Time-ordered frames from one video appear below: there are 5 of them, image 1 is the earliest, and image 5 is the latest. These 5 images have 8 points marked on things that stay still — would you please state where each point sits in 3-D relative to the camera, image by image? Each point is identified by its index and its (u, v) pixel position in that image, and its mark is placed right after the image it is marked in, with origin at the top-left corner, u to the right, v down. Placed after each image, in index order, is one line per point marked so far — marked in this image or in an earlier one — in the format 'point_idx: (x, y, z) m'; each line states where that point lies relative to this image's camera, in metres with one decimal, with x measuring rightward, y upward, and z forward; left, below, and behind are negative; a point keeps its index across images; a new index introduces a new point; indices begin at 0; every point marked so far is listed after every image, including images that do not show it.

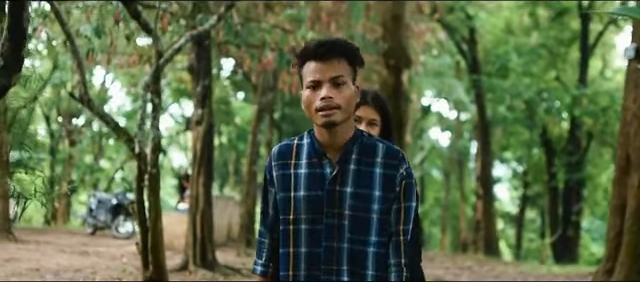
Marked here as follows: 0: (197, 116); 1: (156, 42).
0: (-1.6, +0.3, +14.4) m
1: (-1.7, +1.0, +11.3) m
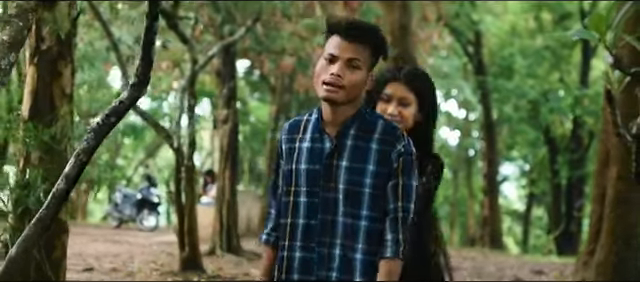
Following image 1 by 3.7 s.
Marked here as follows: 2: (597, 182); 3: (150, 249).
0: (-1.4, +0.4, +15.8) m
1: (-1.5, +1.0, +12.8) m
2: (+3.2, -0.5, +12.9) m
3: (-2.6, -1.6, +16.9) m
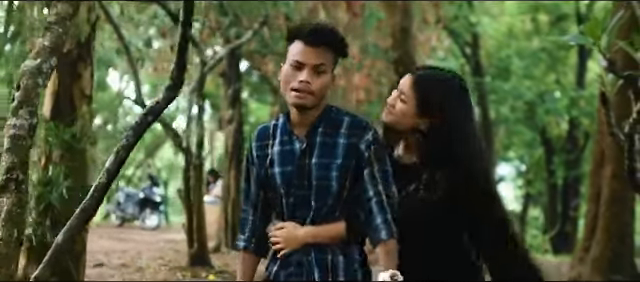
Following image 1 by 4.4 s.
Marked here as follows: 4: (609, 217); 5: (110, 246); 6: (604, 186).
0: (-1.3, +0.4, +16.2) m
1: (-1.4, +1.0, +13.2) m
2: (+3.2, -0.5, +13.3) m
3: (-2.5, -1.6, +17.3) m
4: (+3.3, -0.9, +12.8) m
5: (-3.1, -1.5, +16.6) m
6: (+3.2, -0.5, +12.7) m
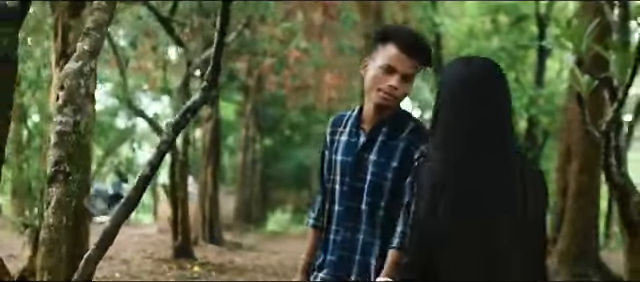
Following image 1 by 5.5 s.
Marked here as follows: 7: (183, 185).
0: (-1.7, +0.4, +16.7) m
1: (-1.7, +1.1, +13.6) m
2: (+3.0, -0.4, +14.0) m
3: (-2.9, -1.6, +17.8) m
4: (+3.0, -0.8, +13.5) m
5: (-3.5, -1.5, +17.0) m
6: (+3.0, -0.5, +13.4) m
7: (-1.7, -0.5, +13.7) m
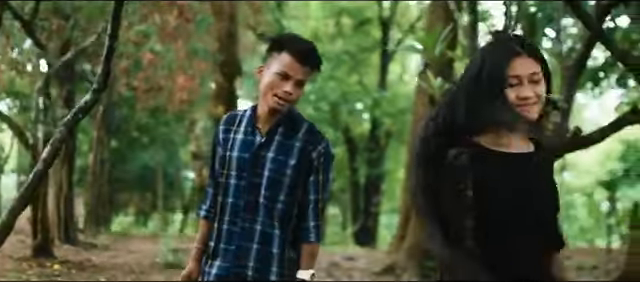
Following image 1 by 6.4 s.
0: (-3.9, +0.4, +16.8) m
1: (-3.4, +1.1, +13.7) m
2: (+1.1, -0.5, +14.7) m
3: (-5.2, -1.6, +17.6) m
4: (+1.3, -0.8, +14.3) m
5: (-5.7, -1.5, +16.8) m
6: (+1.2, -0.5, +14.1) m
7: (-3.4, -0.5, +13.8) m
